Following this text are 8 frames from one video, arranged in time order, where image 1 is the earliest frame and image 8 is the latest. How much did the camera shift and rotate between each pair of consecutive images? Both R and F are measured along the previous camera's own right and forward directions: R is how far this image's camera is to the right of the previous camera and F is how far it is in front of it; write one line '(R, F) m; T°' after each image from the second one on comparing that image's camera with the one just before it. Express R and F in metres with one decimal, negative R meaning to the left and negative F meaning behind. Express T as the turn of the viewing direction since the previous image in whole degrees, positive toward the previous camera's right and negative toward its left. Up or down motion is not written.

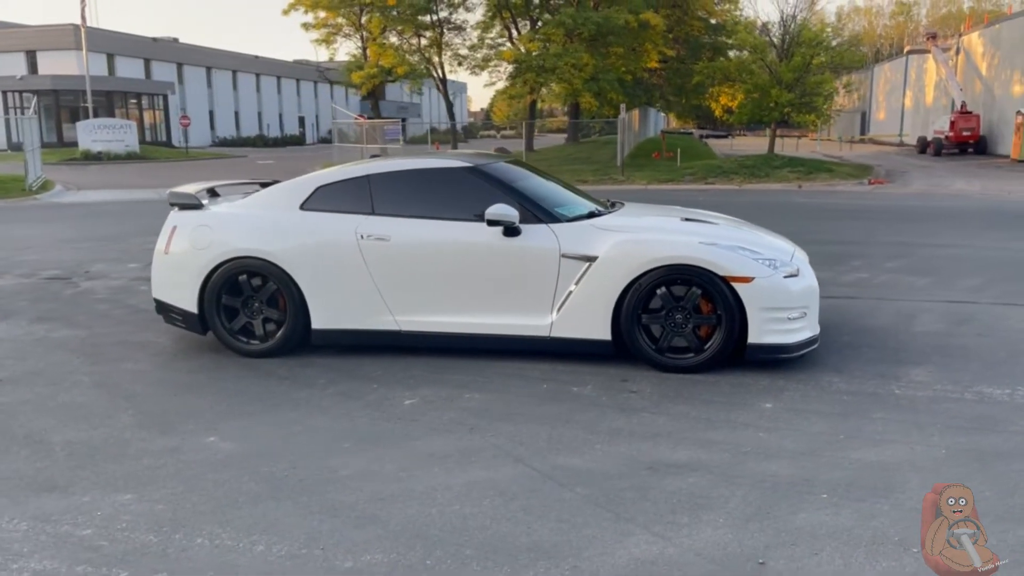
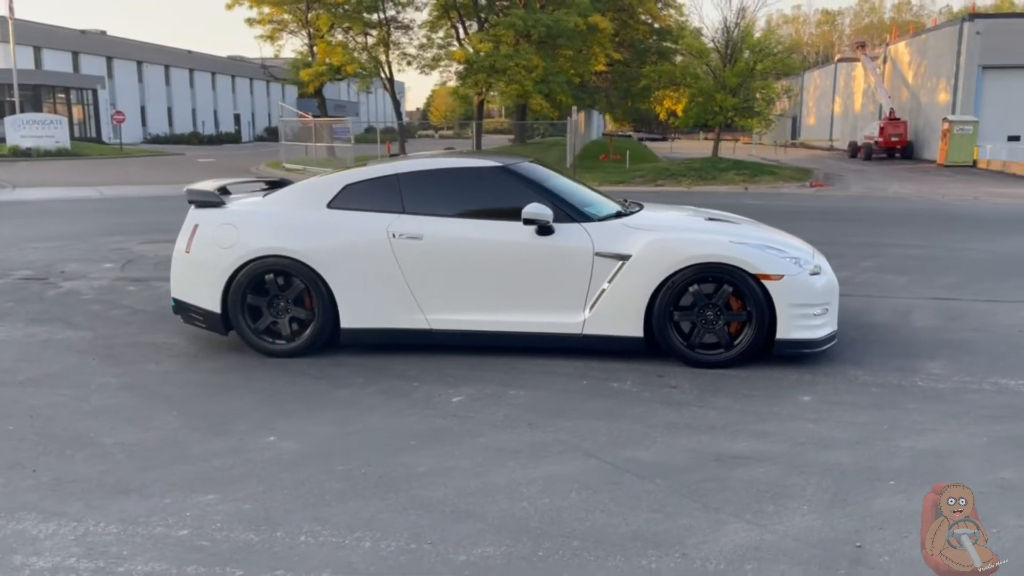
(-0.7, 0.0) m; +4°
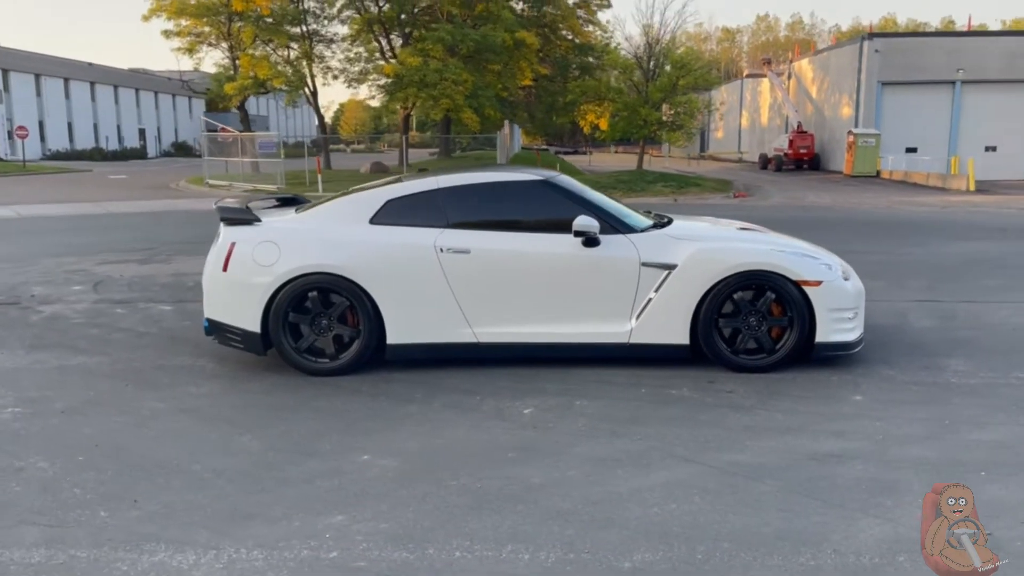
(-0.9, 0.0) m; +6°
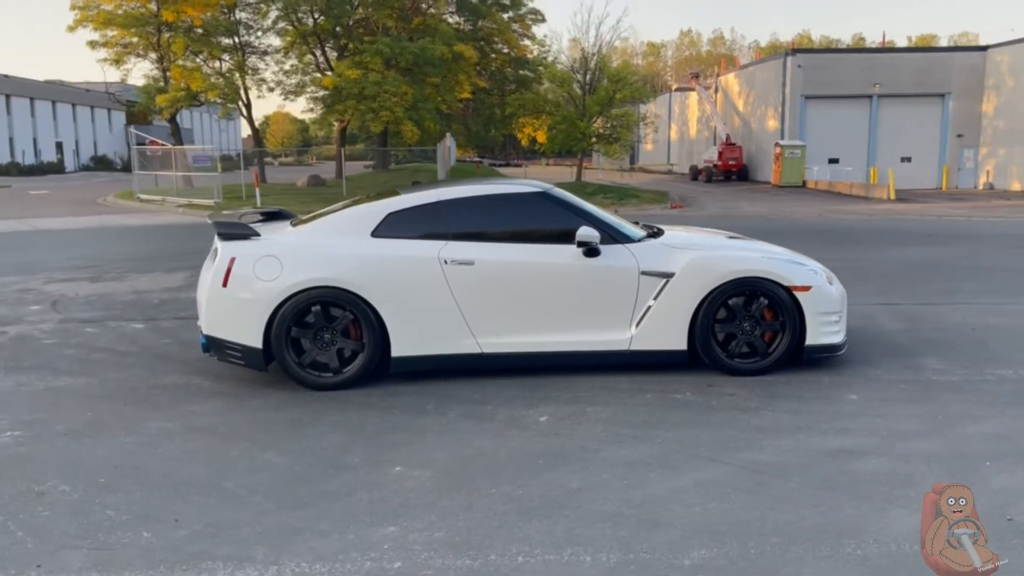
(-0.5, -0.1) m; +5°
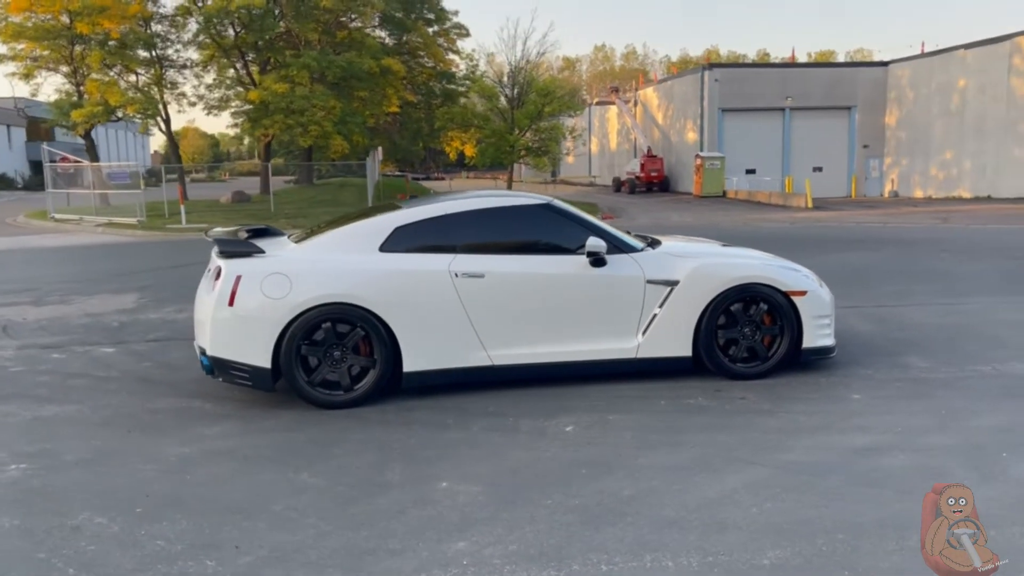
(-0.6, 0.0) m; +5°
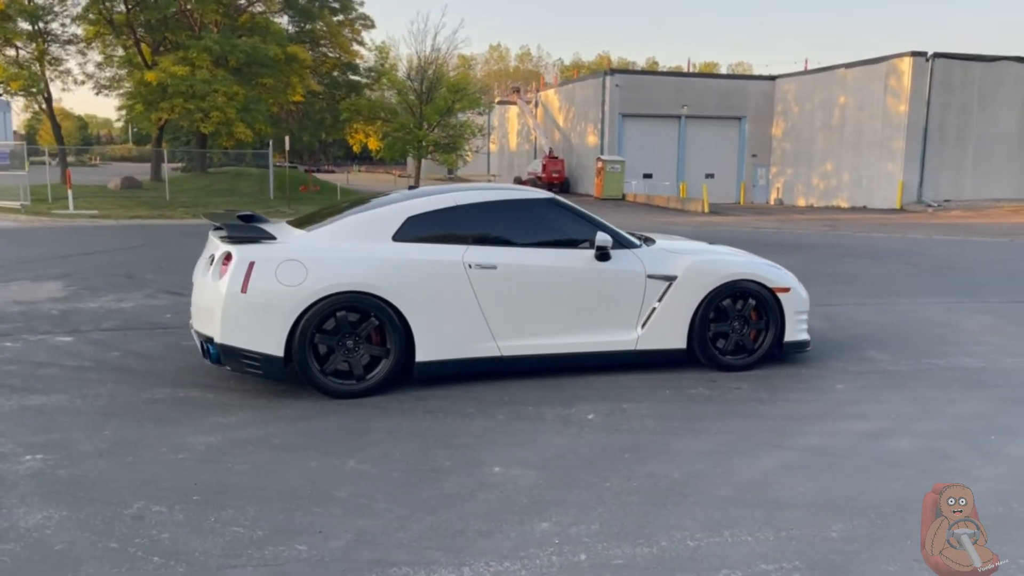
(-0.9, 0.0) m; +7°
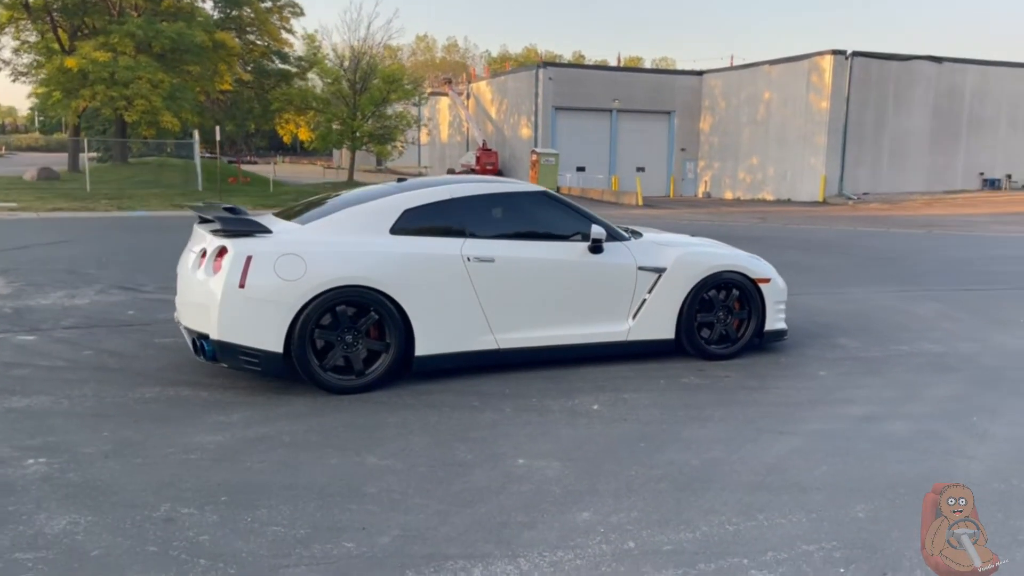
(-0.5, 0.0) m; +5°
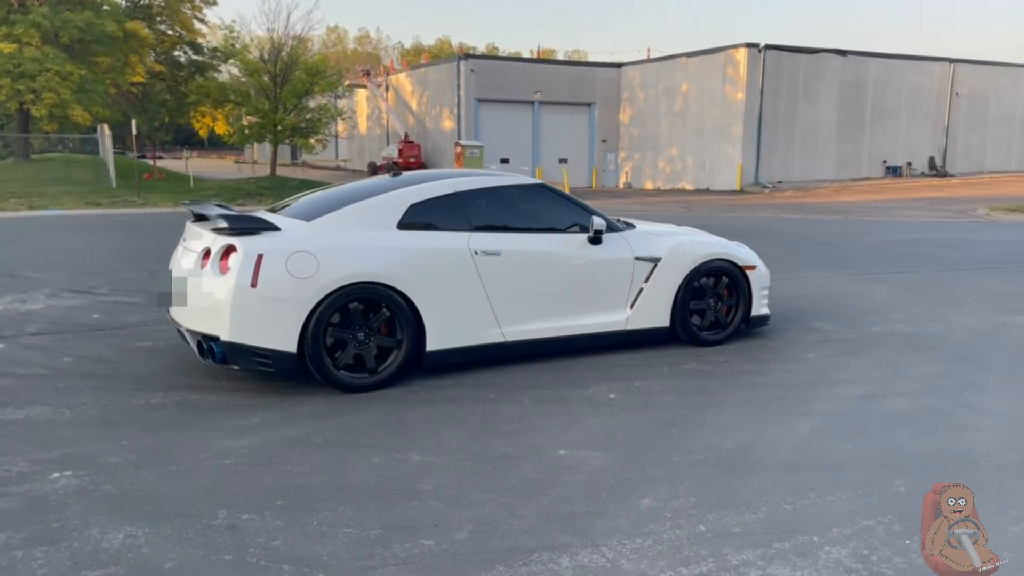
(-0.6, 0.0) m; +5°
